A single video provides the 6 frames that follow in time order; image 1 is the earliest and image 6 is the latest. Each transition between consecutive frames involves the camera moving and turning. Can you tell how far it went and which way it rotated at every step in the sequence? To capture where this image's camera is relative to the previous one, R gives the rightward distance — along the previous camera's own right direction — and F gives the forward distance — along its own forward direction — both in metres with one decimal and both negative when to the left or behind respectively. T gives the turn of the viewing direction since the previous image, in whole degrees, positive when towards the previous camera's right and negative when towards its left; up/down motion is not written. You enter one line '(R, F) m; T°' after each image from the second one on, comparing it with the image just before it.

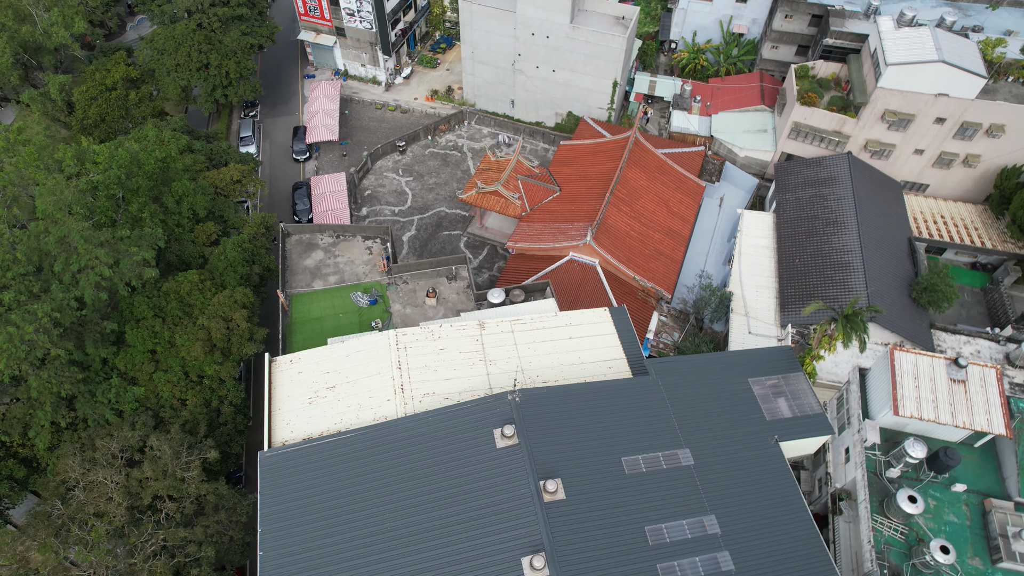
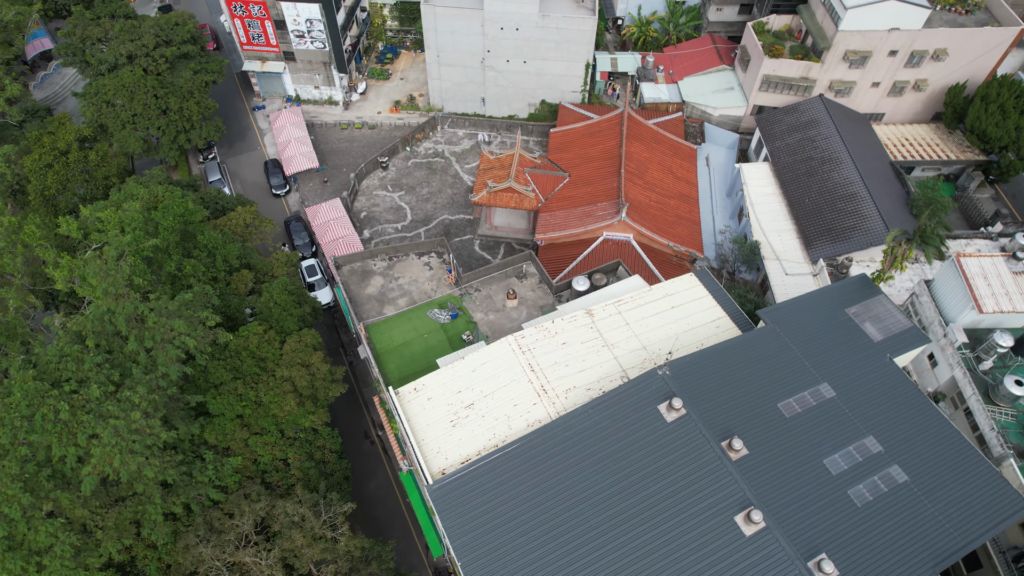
(-9.1, +0.7) m; +9°
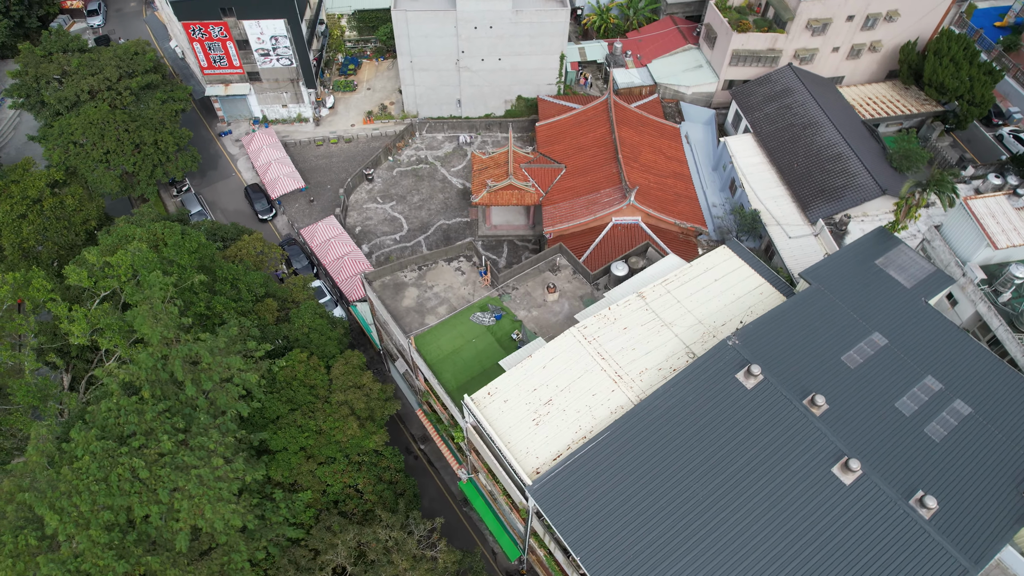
(-5.1, +0.3) m; +5°
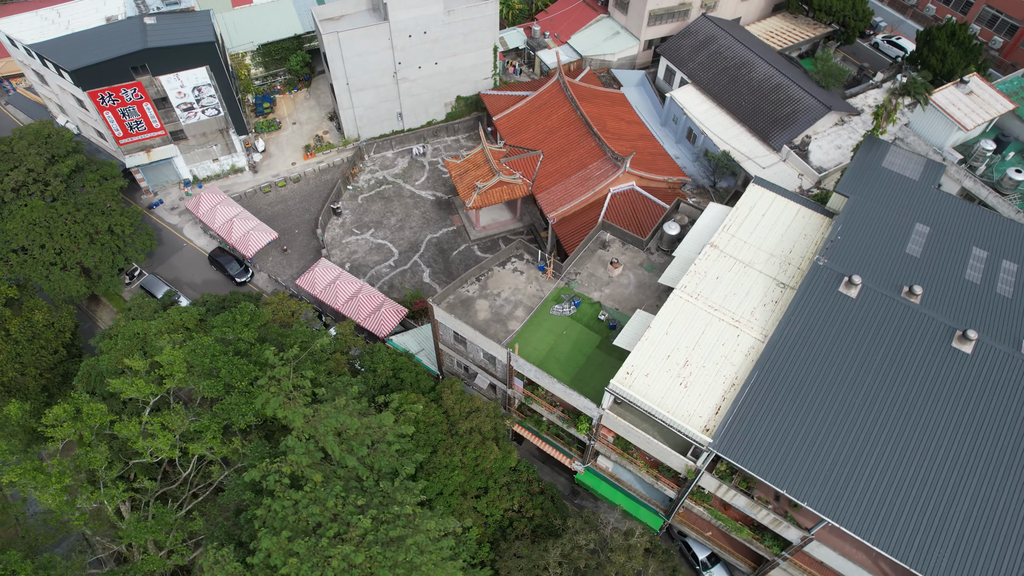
(-10.1, +1.1) m; +11°
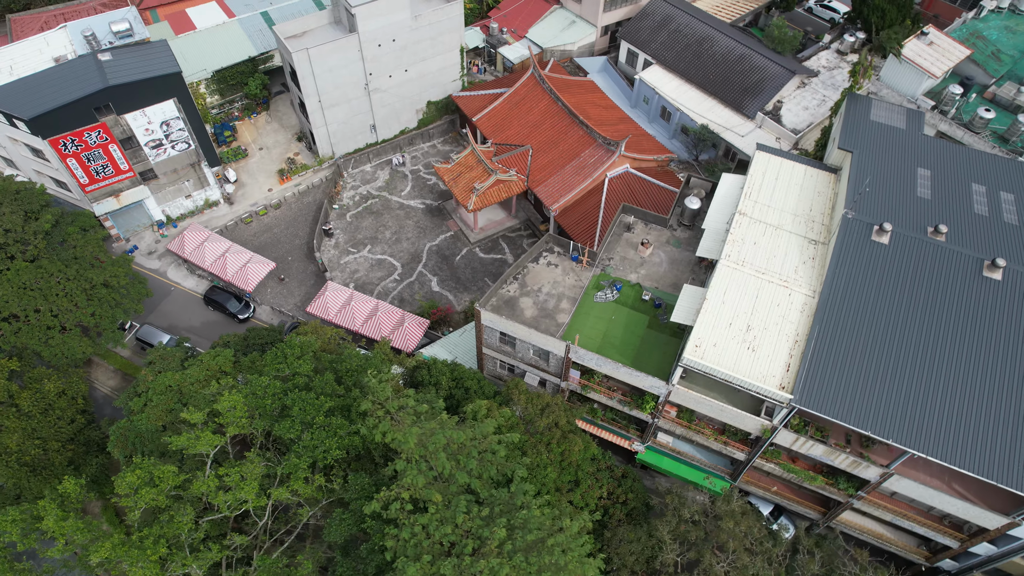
(-5.7, +0.3) m; +6°
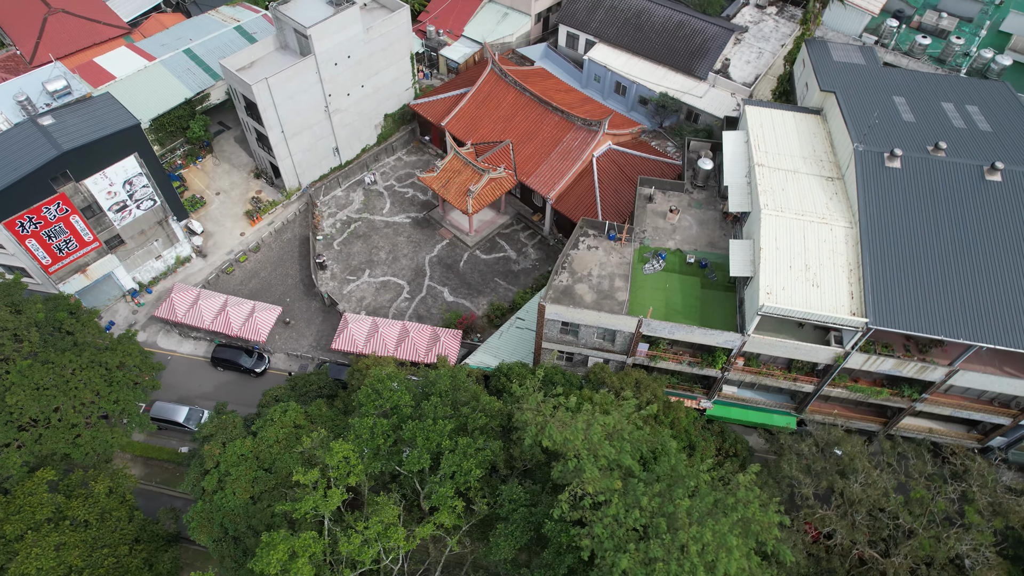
(-7.8, +0.7) m; +9°
